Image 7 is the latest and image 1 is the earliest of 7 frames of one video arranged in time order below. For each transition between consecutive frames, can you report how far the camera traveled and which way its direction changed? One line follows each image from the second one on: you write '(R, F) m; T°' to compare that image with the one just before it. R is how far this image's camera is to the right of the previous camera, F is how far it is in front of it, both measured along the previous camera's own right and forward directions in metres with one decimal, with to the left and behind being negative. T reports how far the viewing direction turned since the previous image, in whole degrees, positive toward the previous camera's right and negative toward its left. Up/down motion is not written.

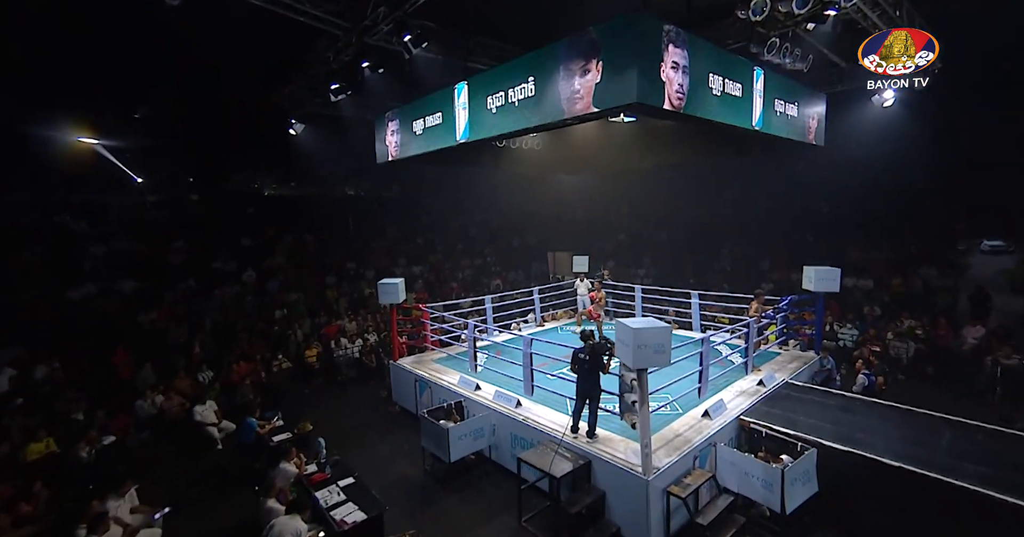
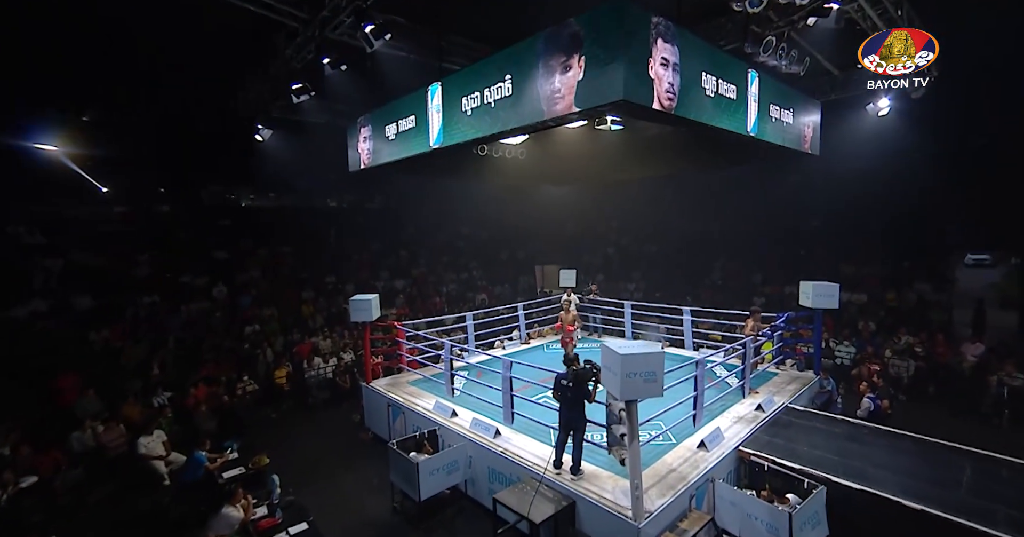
(+0.2, +0.5) m; +1°
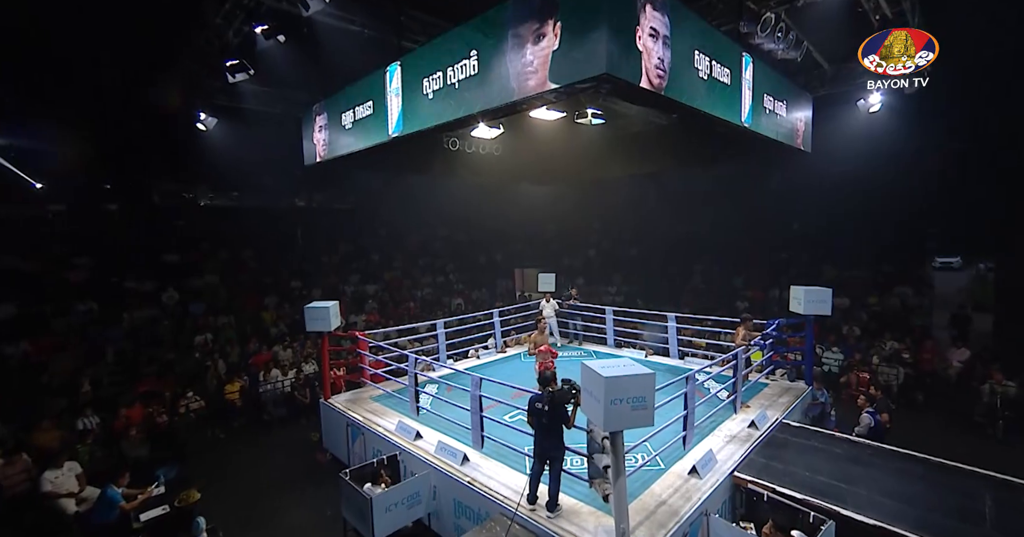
(+0.1, +0.7) m; +2°
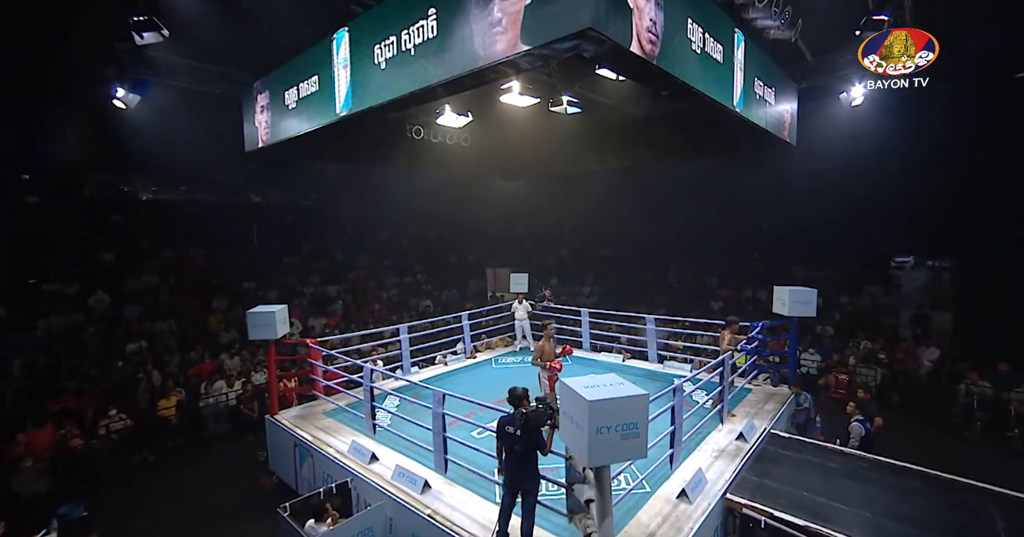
(+0.1, +0.7) m; +3°
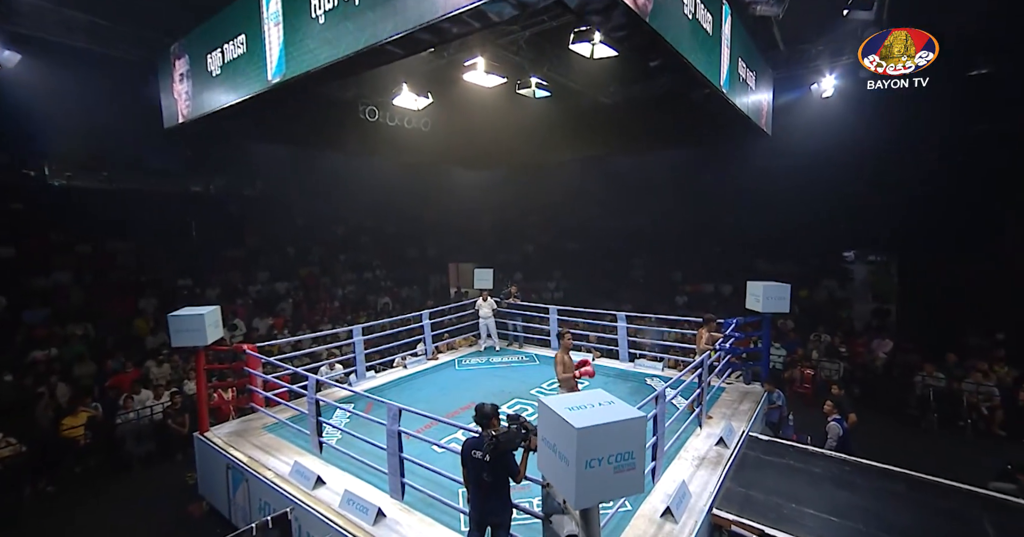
(0.0, +0.6) m; +4°
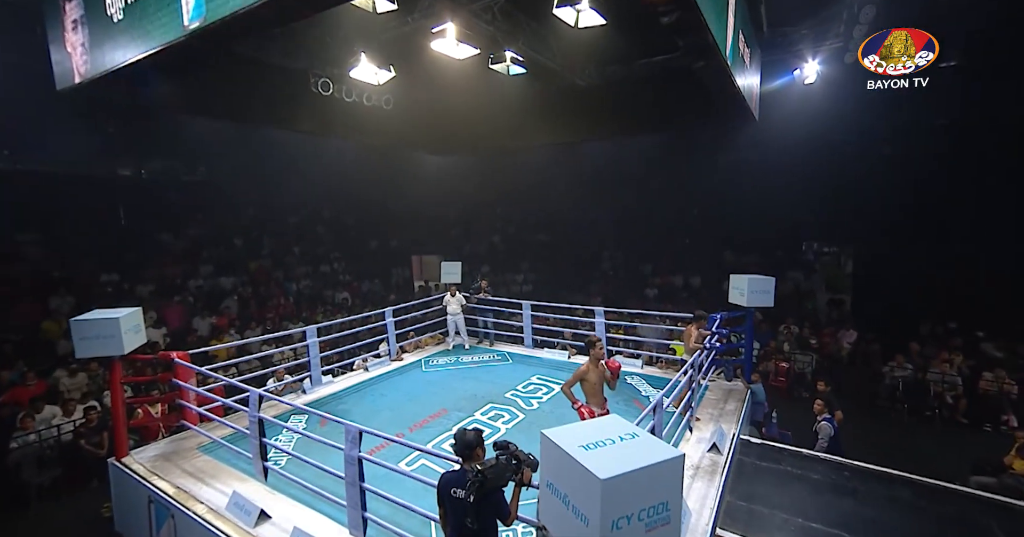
(-0.1, +0.6) m; +4°
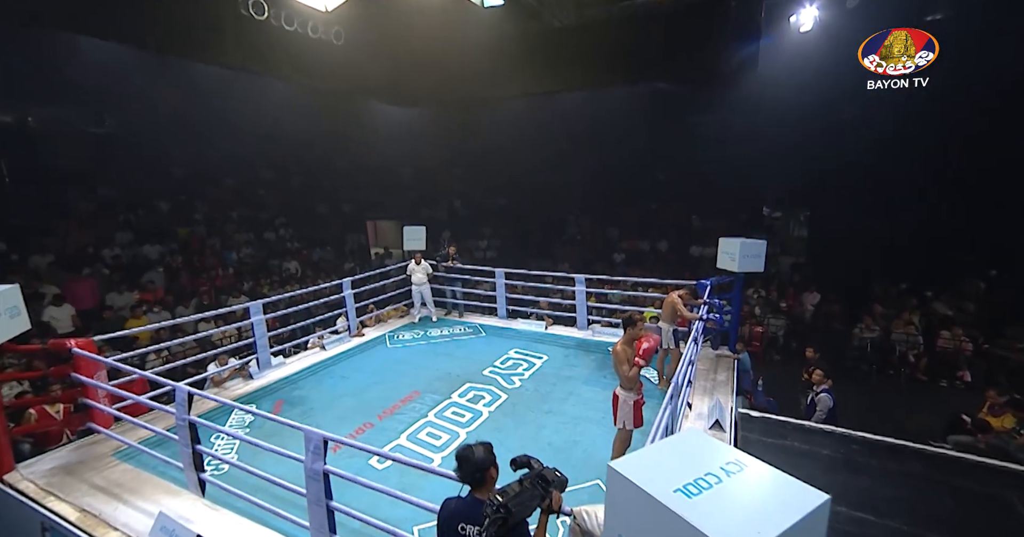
(-0.3, +0.8) m; +5°
